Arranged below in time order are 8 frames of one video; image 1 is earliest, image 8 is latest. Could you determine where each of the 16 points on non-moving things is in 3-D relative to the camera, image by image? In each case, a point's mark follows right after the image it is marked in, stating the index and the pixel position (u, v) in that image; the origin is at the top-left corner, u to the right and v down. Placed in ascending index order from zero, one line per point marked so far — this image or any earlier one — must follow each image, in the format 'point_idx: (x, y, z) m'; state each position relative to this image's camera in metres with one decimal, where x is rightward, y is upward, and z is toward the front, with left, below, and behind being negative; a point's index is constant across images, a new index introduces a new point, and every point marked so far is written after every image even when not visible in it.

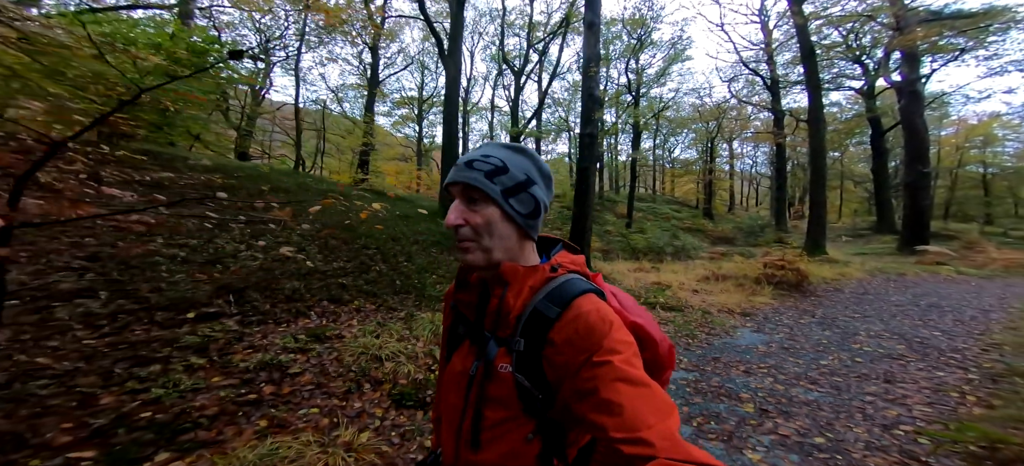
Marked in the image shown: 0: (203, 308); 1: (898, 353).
0: (-3.9, -0.9, +4.6) m
1: (+5.2, -1.6, +4.9) m
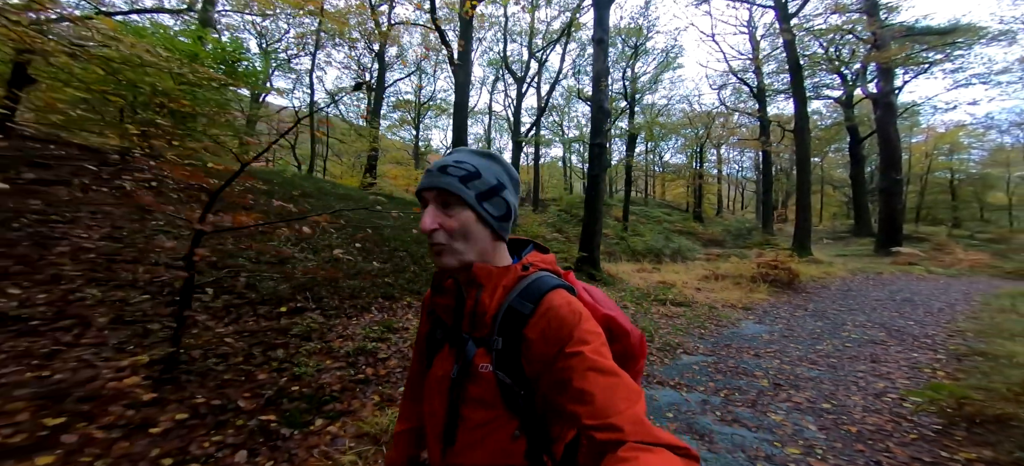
0: (-3.2, -1.0, +5.2) m
1: (+5.9, -1.7, +5.8) m
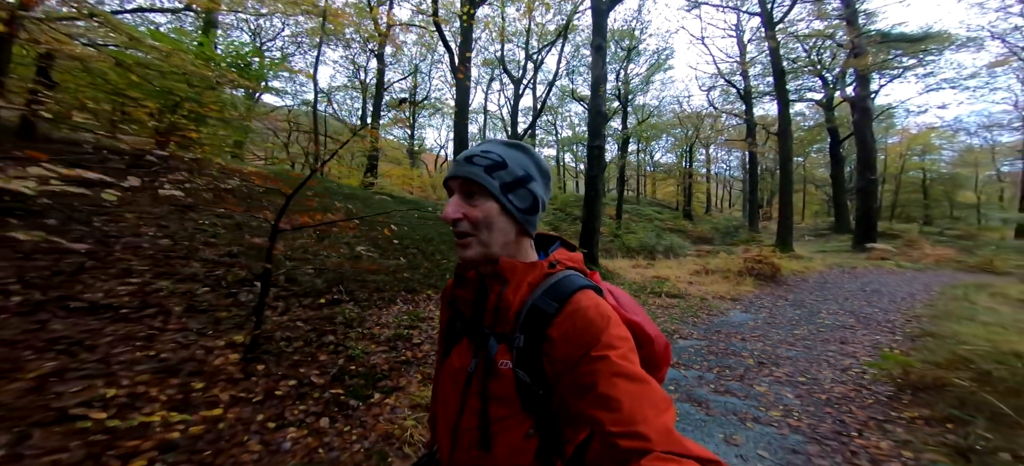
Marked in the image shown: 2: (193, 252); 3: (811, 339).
0: (-2.9, -1.0, +5.7) m
1: (+6.1, -1.6, +6.6) m
2: (-4.9, -0.3, +5.6) m
3: (+5.0, -1.8, +6.1) m
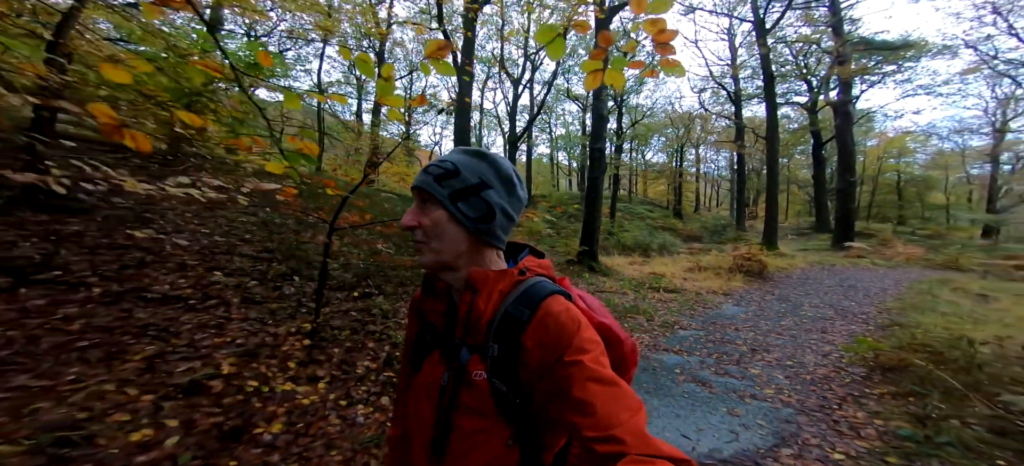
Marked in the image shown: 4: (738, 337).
0: (-2.6, -1.0, +6.2) m
1: (+6.4, -1.7, +7.3) m
2: (-4.5, -0.2, +5.9) m
3: (+5.3, -1.8, +6.8) m
4: (+4.0, -1.8, +6.5) m
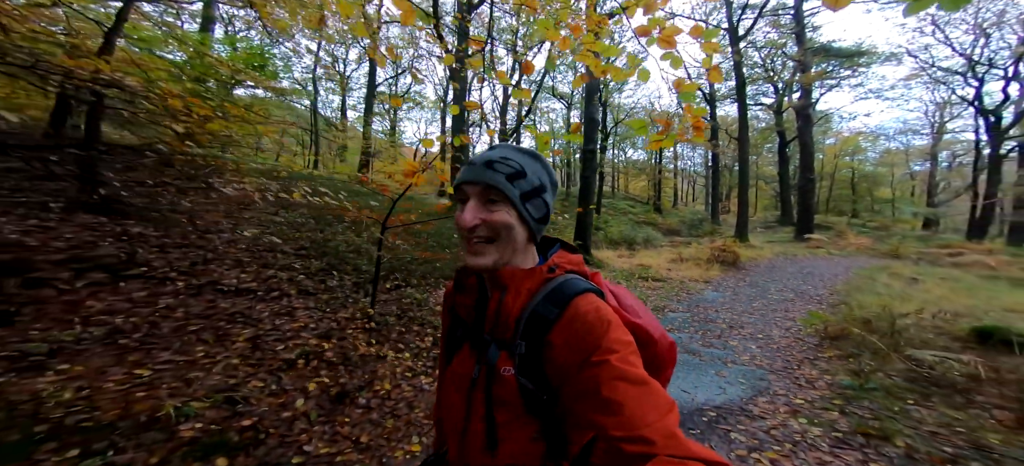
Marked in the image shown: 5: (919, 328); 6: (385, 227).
0: (-2.3, -0.9, +6.8) m
1: (+6.6, -1.5, +8.6) m
2: (-4.2, -0.2, +6.5) m
3: (+5.6, -1.7, +8.0) m
4: (+4.3, -1.8, +7.6) m
5: (+6.2, -1.4, +5.6) m
6: (-1.7, +0.1, +4.9) m
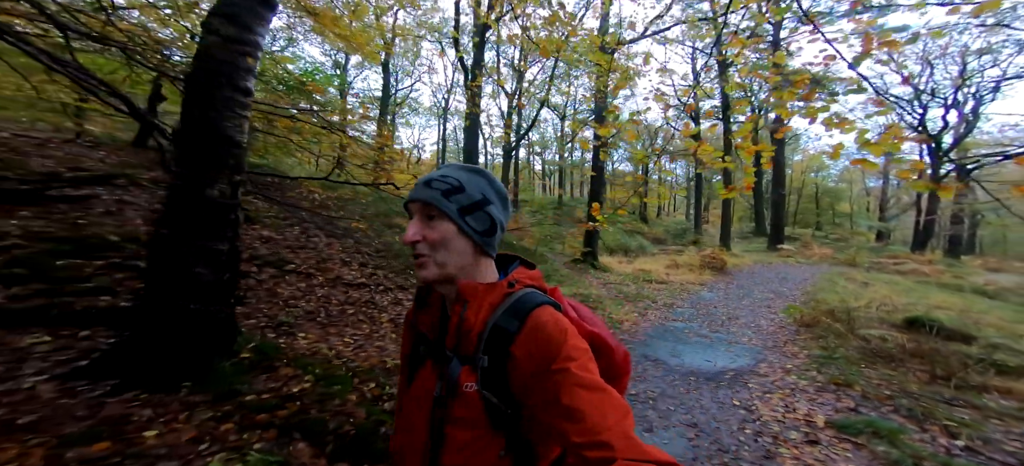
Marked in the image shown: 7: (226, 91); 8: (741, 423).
0: (-1.3, -1.0, +8.1) m
1: (+7.5, -1.9, +10.4) m
2: (-3.2, -0.3, +7.7) m
3: (+6.5, -2.0, +9.8) m
4: (+5.2, -2.0, +9.3) m
5: (+7.3, -1.7, +7.4) m
6: (-0.6, 0.0, +6.3) m
7: (-2.4, +1.2, +2.9) m
8: (+2.5, -2.1, +4.0) m
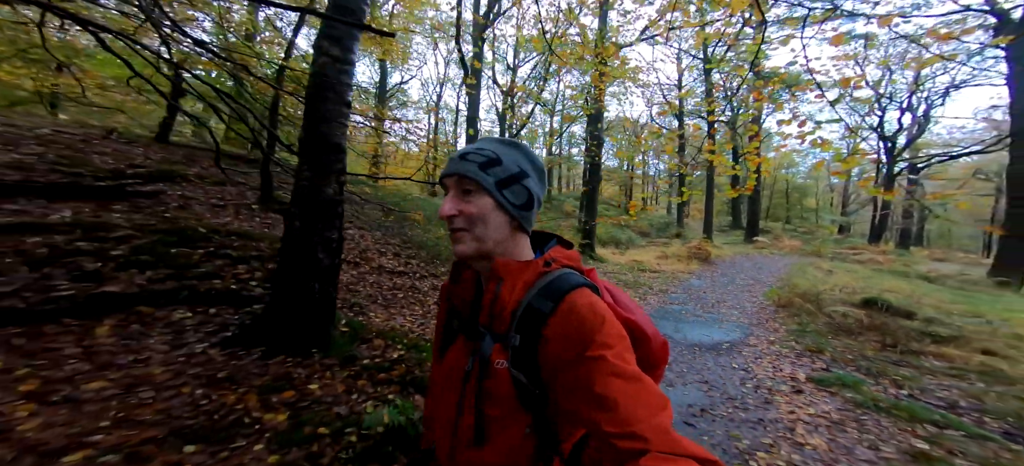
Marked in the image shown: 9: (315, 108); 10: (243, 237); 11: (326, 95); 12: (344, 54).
0: (-1.0, -0.9, +8.8) m
1: (+7.7, -1.6, +11.6) m
2: (-2.8, -0.1, +8.2) m
3: (+6.7, -1.8, +10.9) m
4: (+5.5, -1.8, +10.4) m
5: (+7.6, -1.6, +8.6) m
6: (-0.2, +0.1, +7.0) m
7: (-1.8, +1.3, +3.5) m
8: (+3.1, -2.0, +4.9) m
9: (-1.9, +1.2, +3.5) m
10: (-3.8, 0.0, +5.1) m
11: (-1.8, +1.3, +3.5) m
12: (-1.7, +1.8, +3.6) m
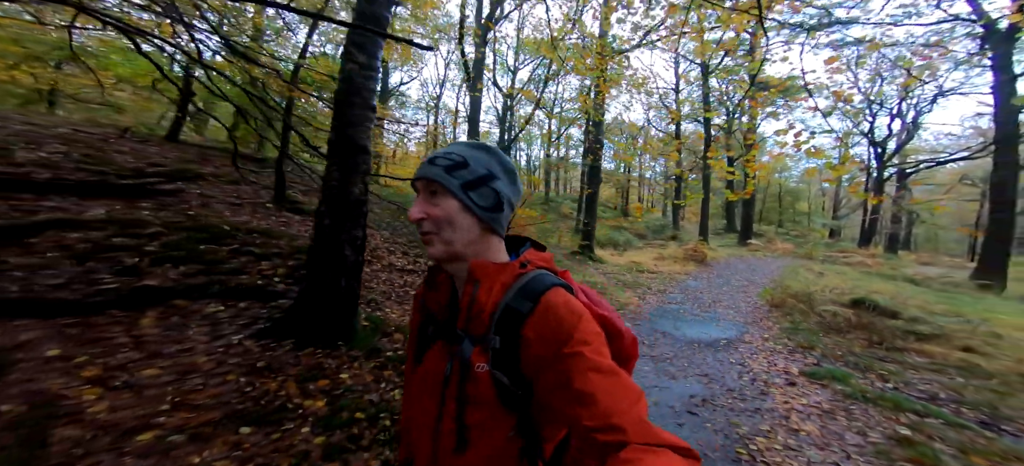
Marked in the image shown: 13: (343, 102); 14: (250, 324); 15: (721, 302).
0: (-0.9, -0.9, +9.1) m
1: (+7.7, -1.7, +12.0) m
2: (-2.7, -0.1, +8.4) m
3: (+6.7, -1.8, +11.3) m
4: (+5.5, -1.9, +10.7) m
5: (+7.7, -1.6, +8.9) m
6: (0.0, +0.1, +7.2) m
7: (-1.6, +1.3, +3.8) m
8: (+3.2, -2.0, +5.2) m
9: (-1.7, +1.2, +3.7) m
10: (-3.6, 0.0, +5.3) m
11: (-1.6, +1.4, +3.7) m
12: (-1.5, +1.8, +3.8) m
13: (-1.7, +1.3, +3.7) m
14: (-2.7, -0.9, +3.7) m
15: (+5.6, -2.0, +9.8) m
